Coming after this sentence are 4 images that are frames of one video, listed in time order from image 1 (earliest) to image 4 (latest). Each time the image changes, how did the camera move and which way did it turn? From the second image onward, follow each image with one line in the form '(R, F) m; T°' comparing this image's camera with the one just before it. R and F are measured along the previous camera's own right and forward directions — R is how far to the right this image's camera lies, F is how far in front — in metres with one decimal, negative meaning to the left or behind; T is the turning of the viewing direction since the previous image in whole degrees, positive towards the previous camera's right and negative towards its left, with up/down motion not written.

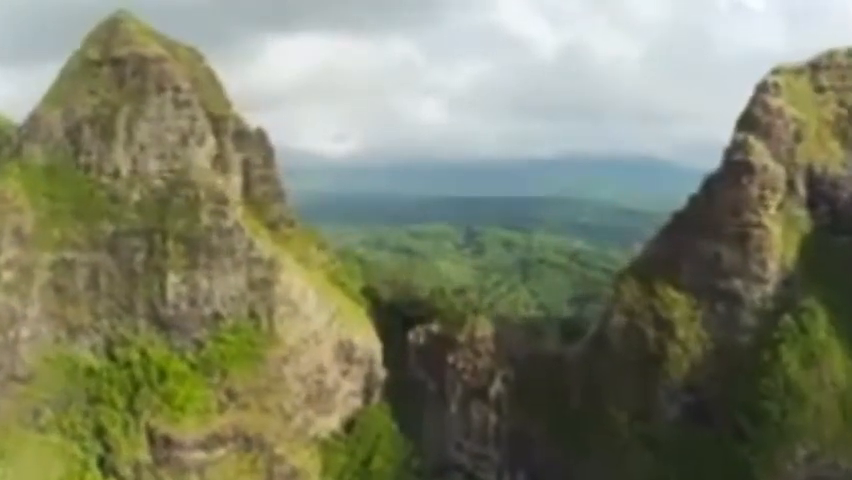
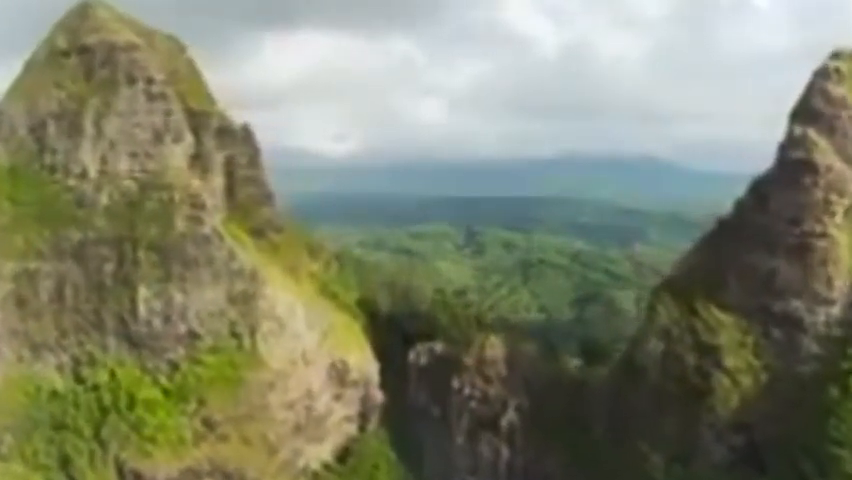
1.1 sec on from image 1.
(-0.1, +5.1) m; 0°
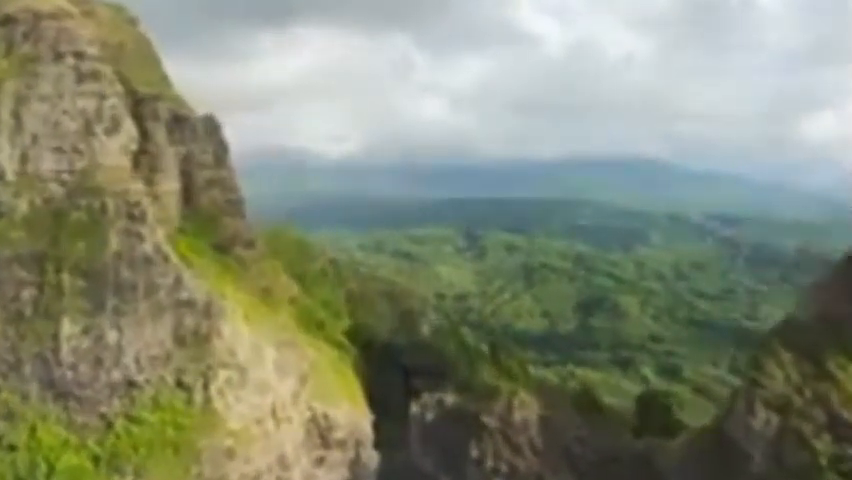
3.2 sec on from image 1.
(-0.2, +9.6) m; 0°
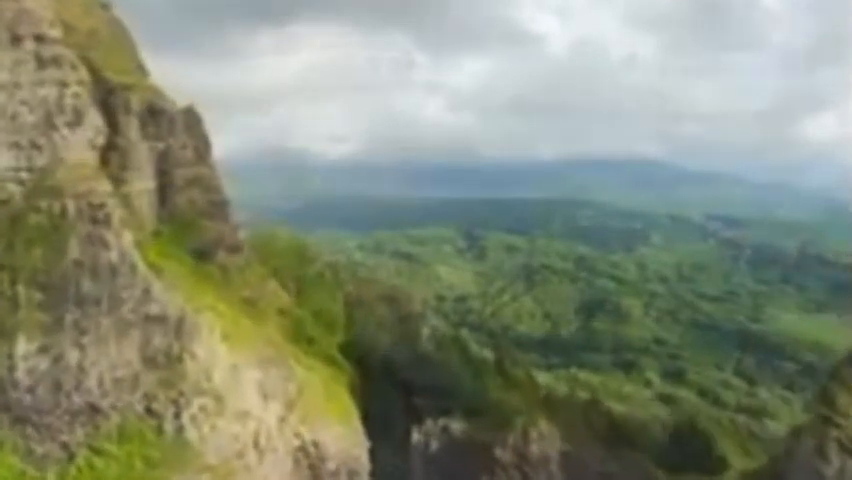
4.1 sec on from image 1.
(-0.1, +3.8) m; 0°
